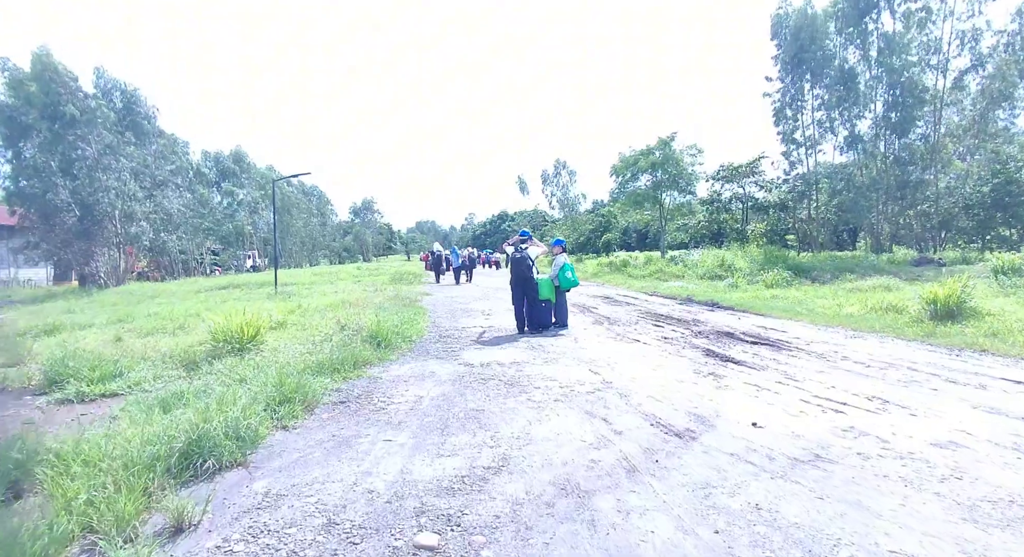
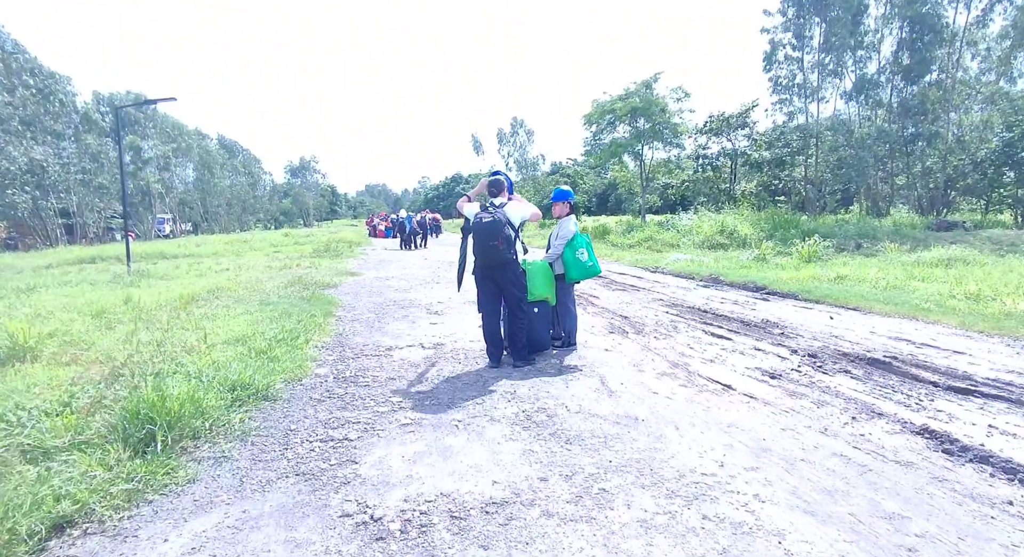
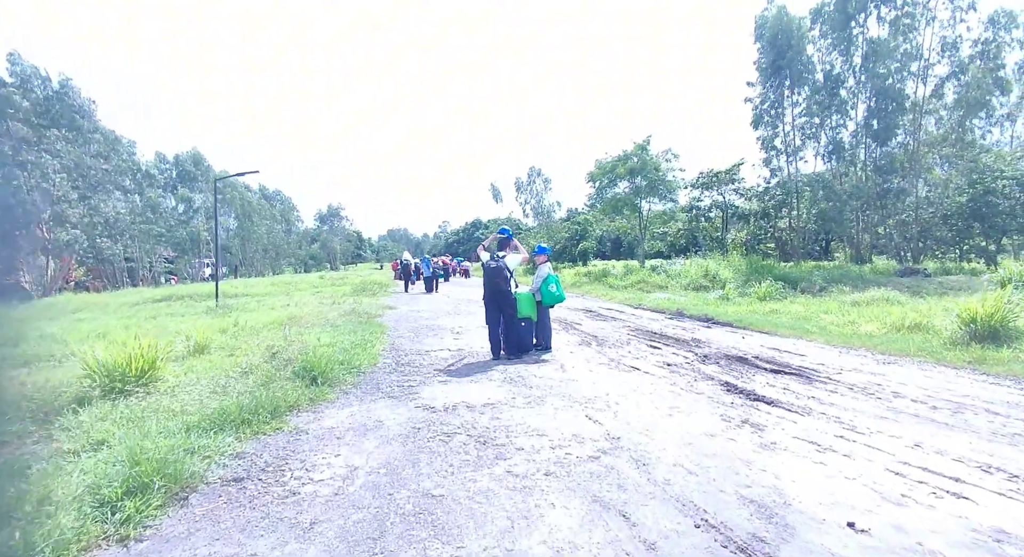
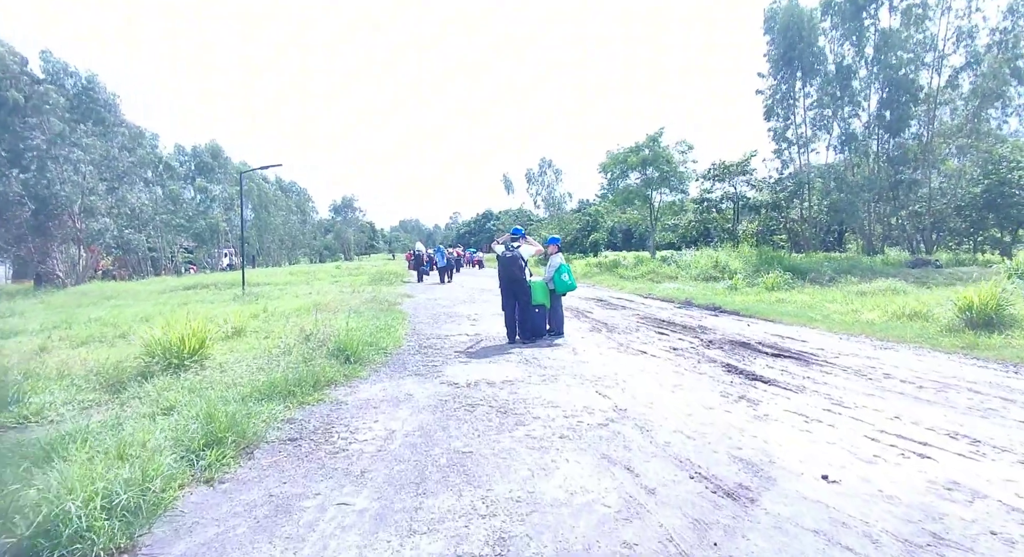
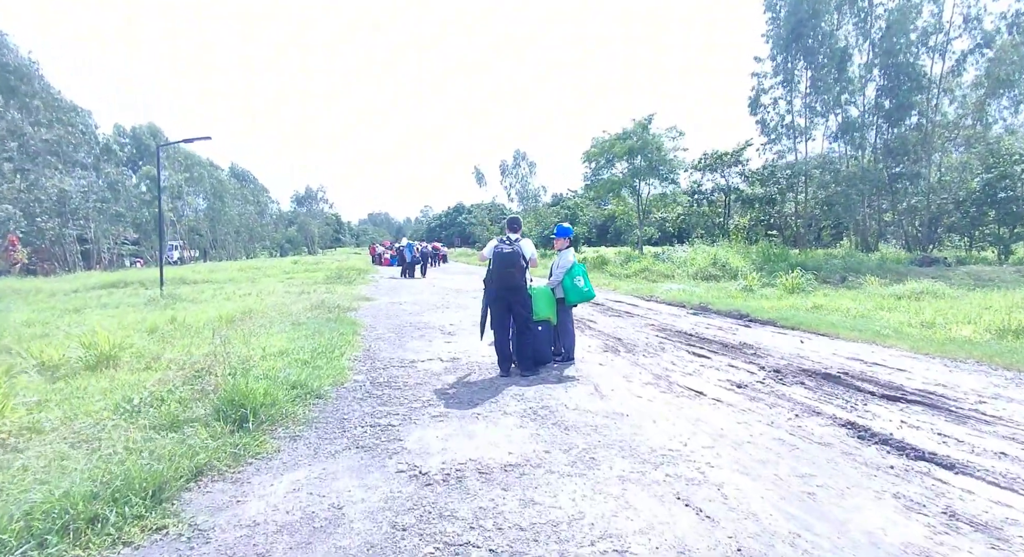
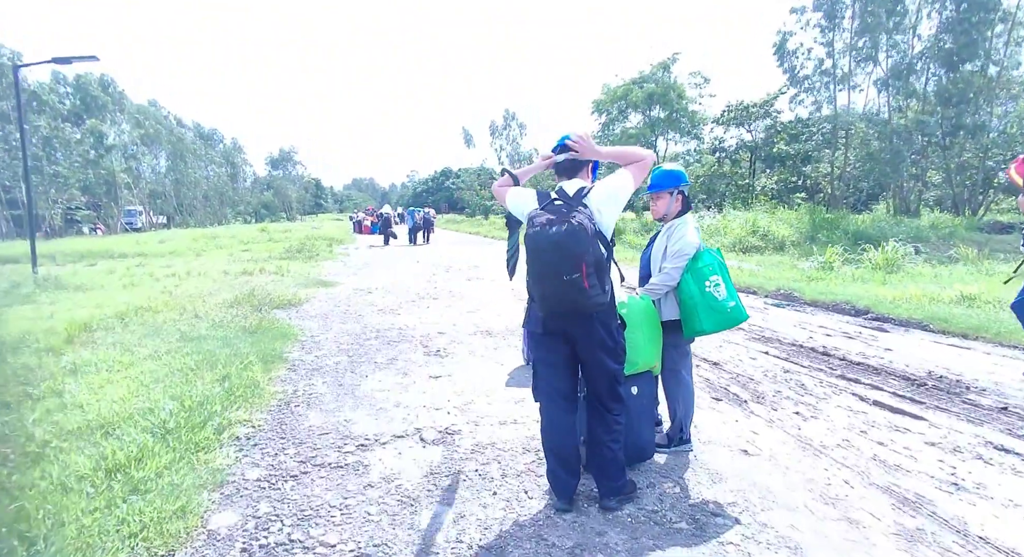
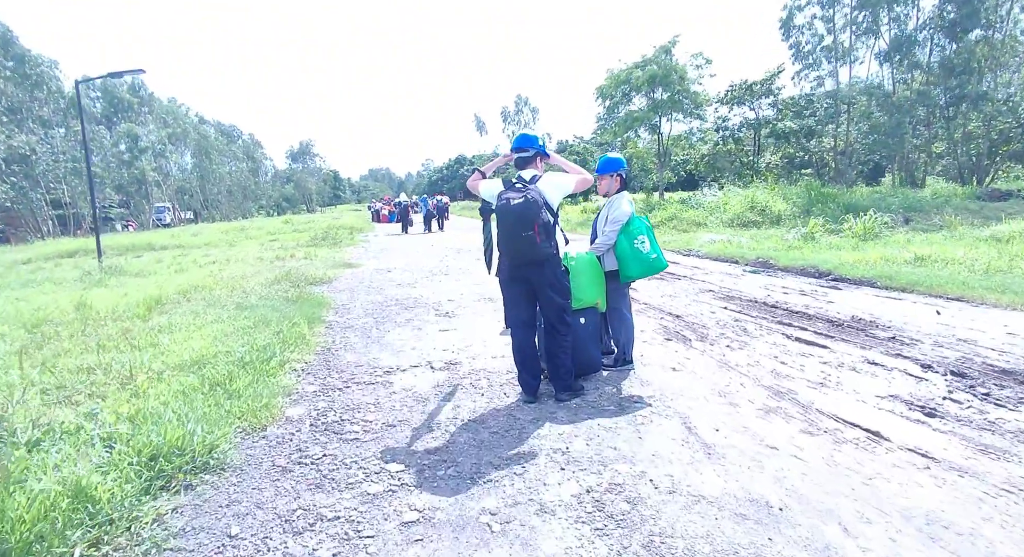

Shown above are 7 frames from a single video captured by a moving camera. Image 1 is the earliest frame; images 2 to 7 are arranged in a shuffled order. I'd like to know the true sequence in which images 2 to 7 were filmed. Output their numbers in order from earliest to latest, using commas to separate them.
4, 3, 5, 2, 7, 6
